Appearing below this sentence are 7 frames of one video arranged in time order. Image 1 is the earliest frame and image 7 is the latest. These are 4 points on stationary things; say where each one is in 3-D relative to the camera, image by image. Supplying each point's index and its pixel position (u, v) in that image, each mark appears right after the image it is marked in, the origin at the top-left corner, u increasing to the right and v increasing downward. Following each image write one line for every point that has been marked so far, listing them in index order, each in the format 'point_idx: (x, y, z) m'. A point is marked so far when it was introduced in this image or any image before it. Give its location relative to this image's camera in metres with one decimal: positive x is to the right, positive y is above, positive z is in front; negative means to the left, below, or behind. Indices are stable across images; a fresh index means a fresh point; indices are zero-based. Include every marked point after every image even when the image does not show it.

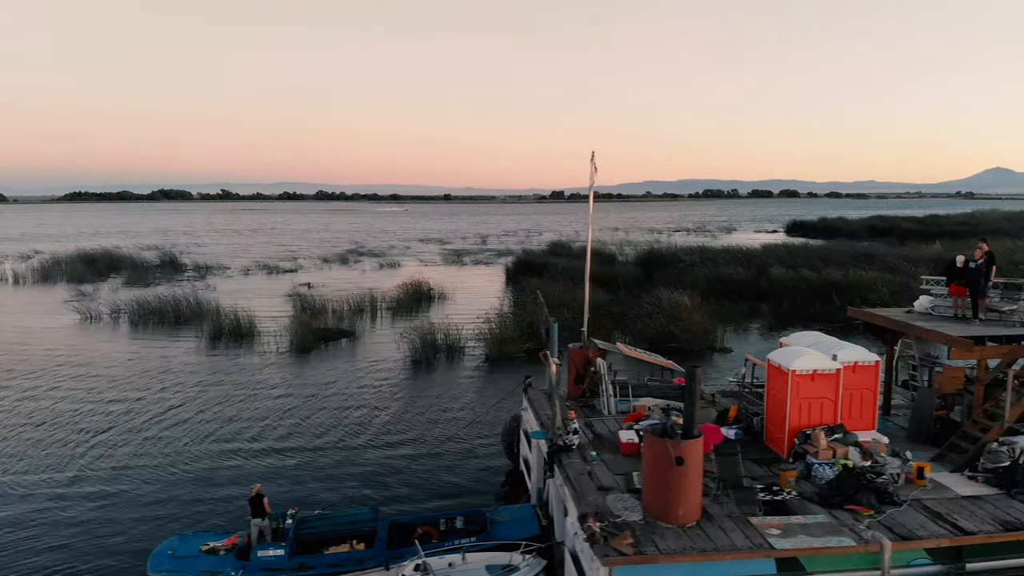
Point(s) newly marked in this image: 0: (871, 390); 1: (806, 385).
0: (+5.6, -1.6, +13.7) m
1: (+4.4, -1.4, +13.3) m
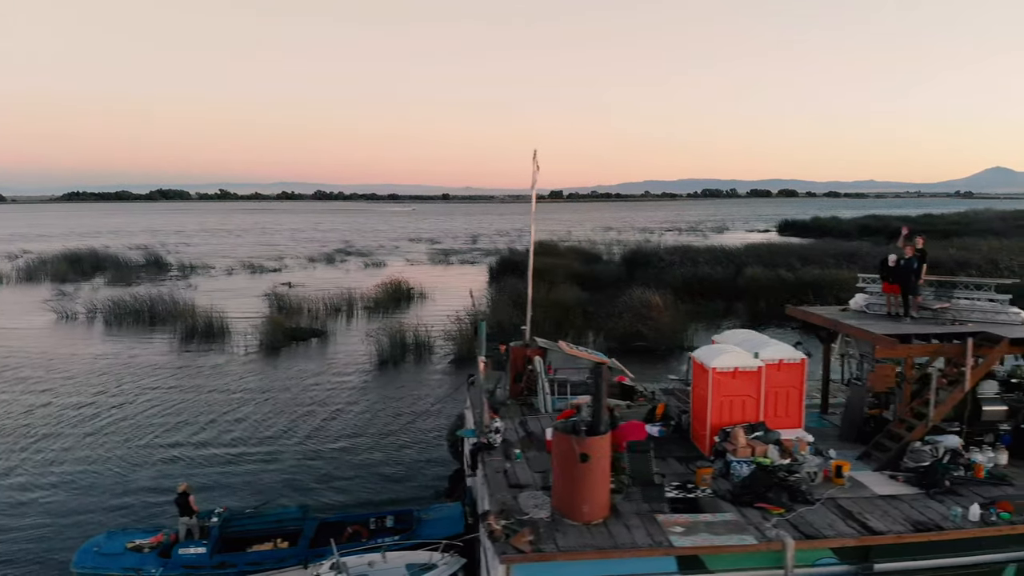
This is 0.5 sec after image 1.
0: (+4.4, -1.5, +13.7) m
1: (+3.2, -1.4, +13.2) m
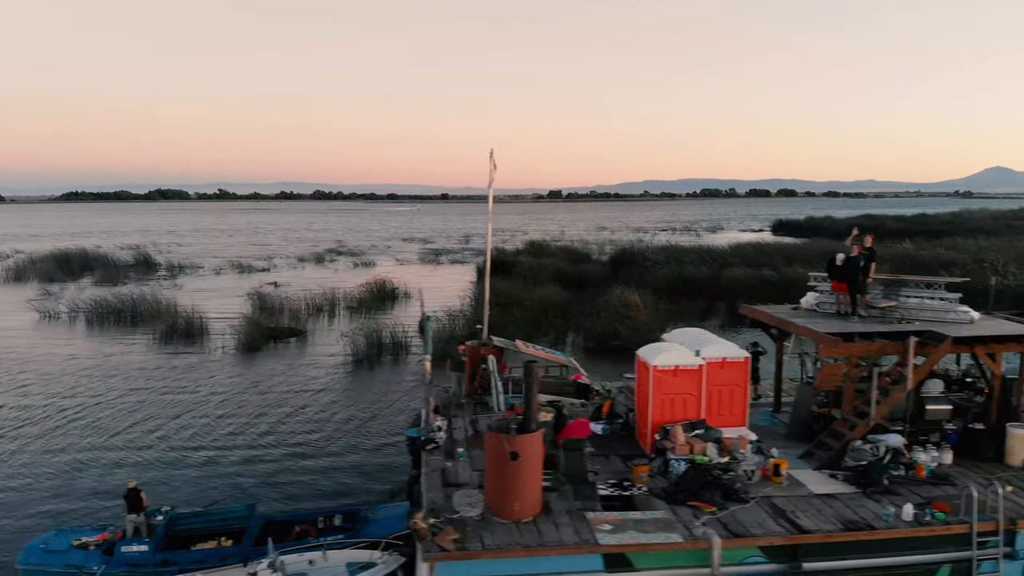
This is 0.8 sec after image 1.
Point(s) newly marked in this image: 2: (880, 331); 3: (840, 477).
0: (+3.6, -1.5, +13.7) m
1: (+2.3, -1.4, +13.2) m
2: (+5.8, -0.6, +14.0) m
3: (+4.6, -2.7, +12.6) m
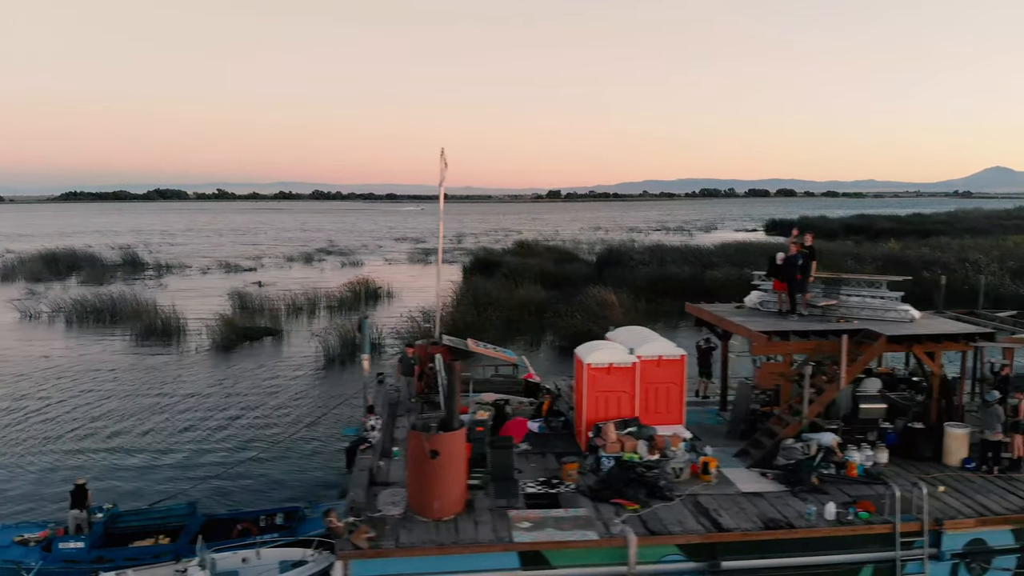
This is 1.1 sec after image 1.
0: (+2.6, -1.5, +13.7) m
1: (+1.4, -1.4, +13.2) m
2: (+4.8, -0.6, +14.0) m
3: (+3.7, -2.7, +12.6) m
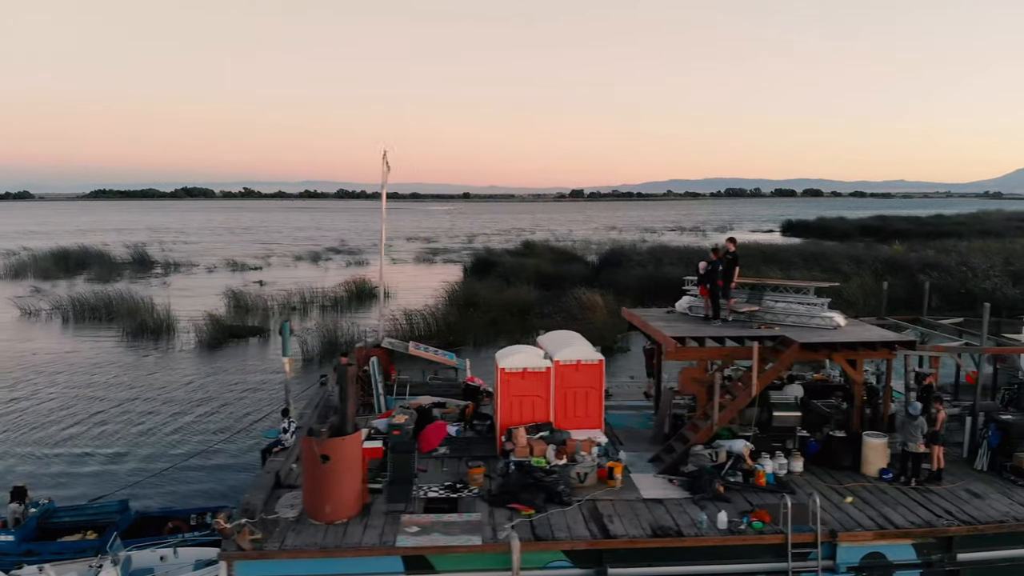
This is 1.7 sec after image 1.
0: (+1.3, -1.6, +13.7) m
1: (+0.1, -1.4, +13.3) m
2: (+3.6, -0.7, +14.0) m
3: (+2.3, -2.8, +12.6) m
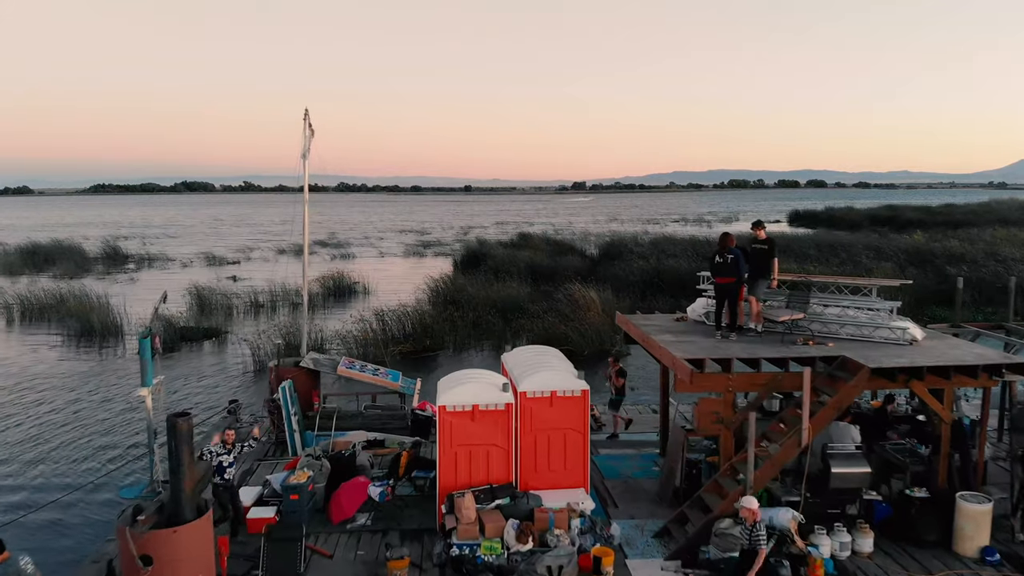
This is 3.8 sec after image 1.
0: (+0.7, -1.6, +9.7) m
1: (-0.5, -1.5, +9.3) m
2: (+3.0, -0.7, +10.0) m
3: (+1.8, -2.8, +8.6) m
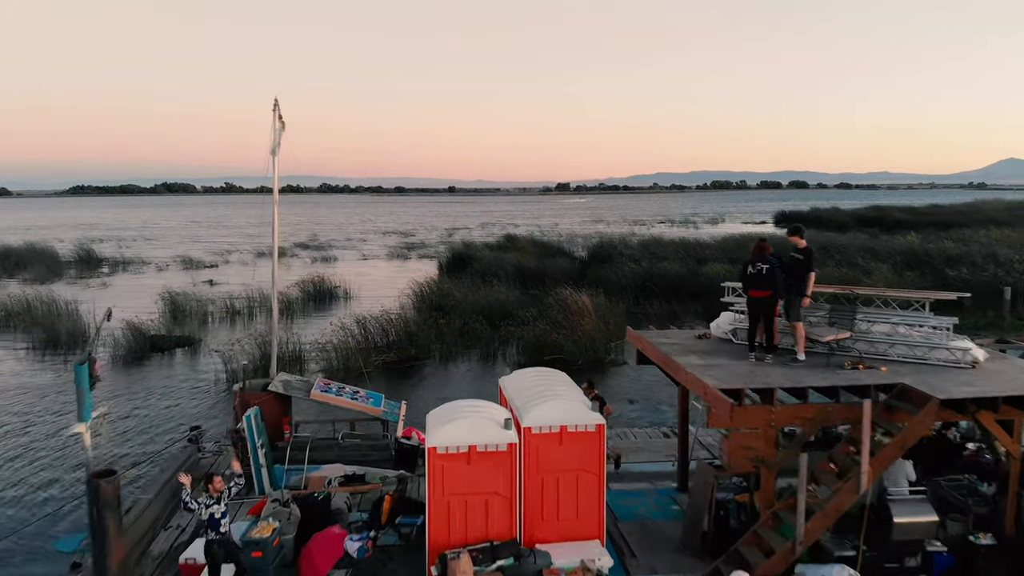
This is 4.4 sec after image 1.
0: (+0.7, -1.7, +8.2) m
1: (-0.5, -1.6, +7.8) m
2: (+3.0, -0.9, +8.5) m
3: (+1.8, -2.9, +7.2) m
